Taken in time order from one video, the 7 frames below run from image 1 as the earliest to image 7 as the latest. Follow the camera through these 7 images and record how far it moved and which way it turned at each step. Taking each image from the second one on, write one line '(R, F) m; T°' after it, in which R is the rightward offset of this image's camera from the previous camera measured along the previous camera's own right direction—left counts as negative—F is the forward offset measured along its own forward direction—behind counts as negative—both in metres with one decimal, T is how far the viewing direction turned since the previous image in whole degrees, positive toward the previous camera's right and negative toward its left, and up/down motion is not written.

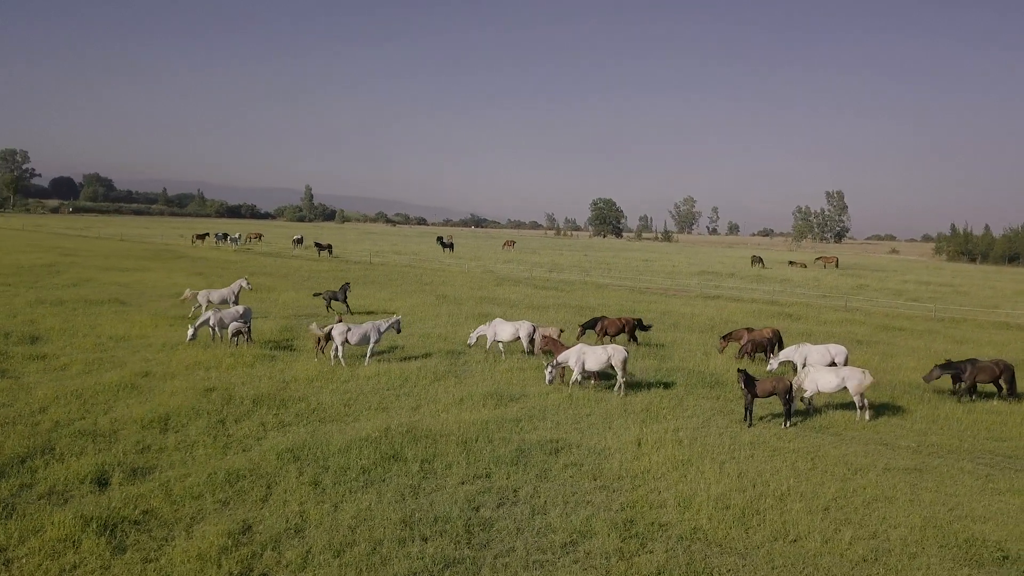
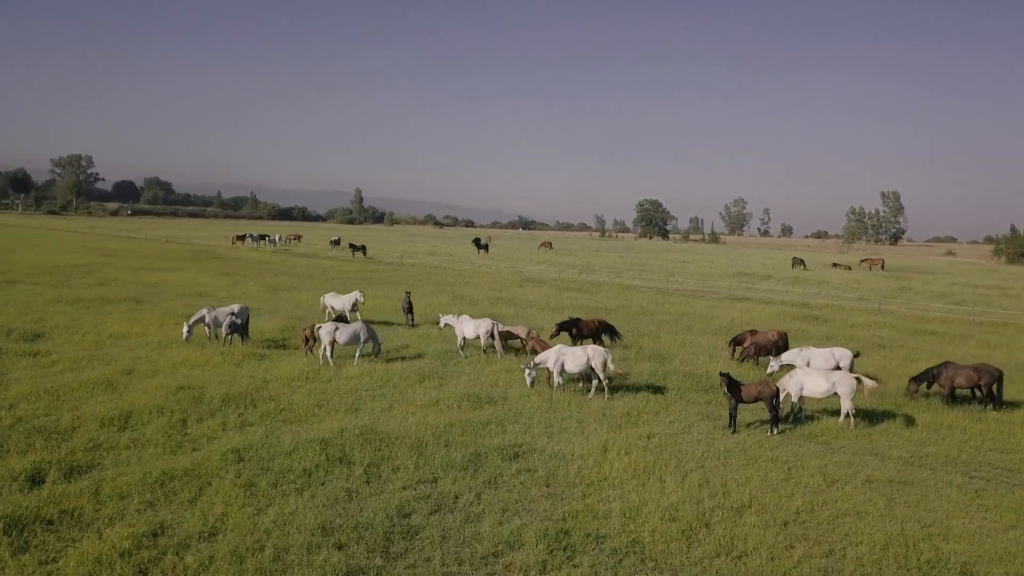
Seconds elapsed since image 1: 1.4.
(+1.0, +0.4) m; -4°
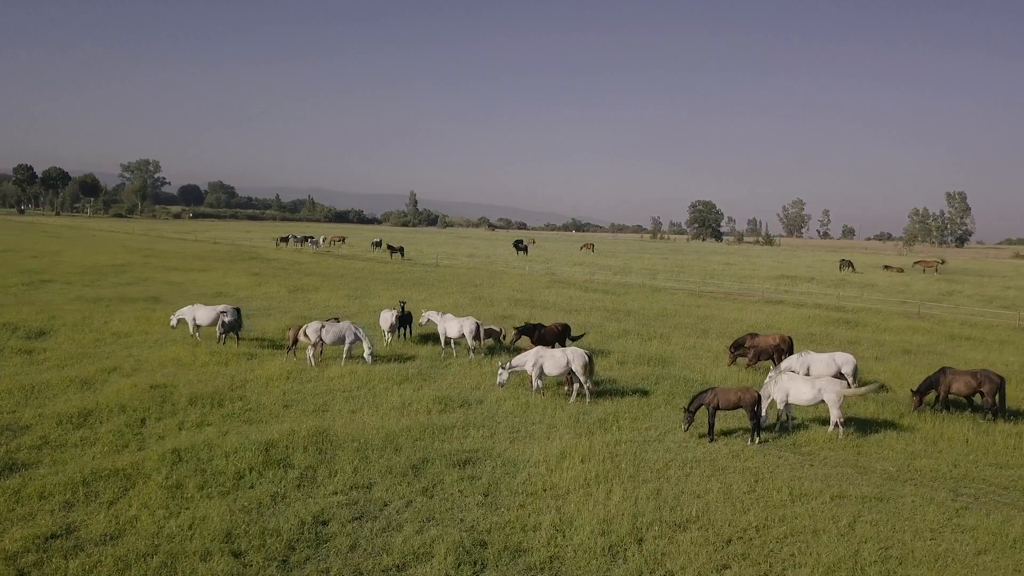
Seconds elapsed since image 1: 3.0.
(+1.1, +0.4) m; -4°
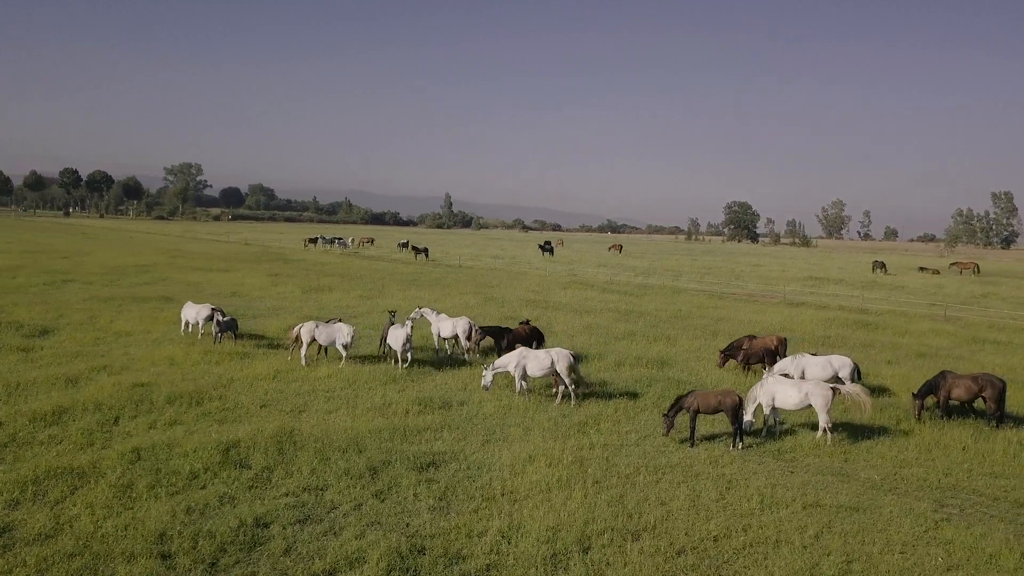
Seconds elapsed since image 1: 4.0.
(+0.7, +0.2) m; -3°
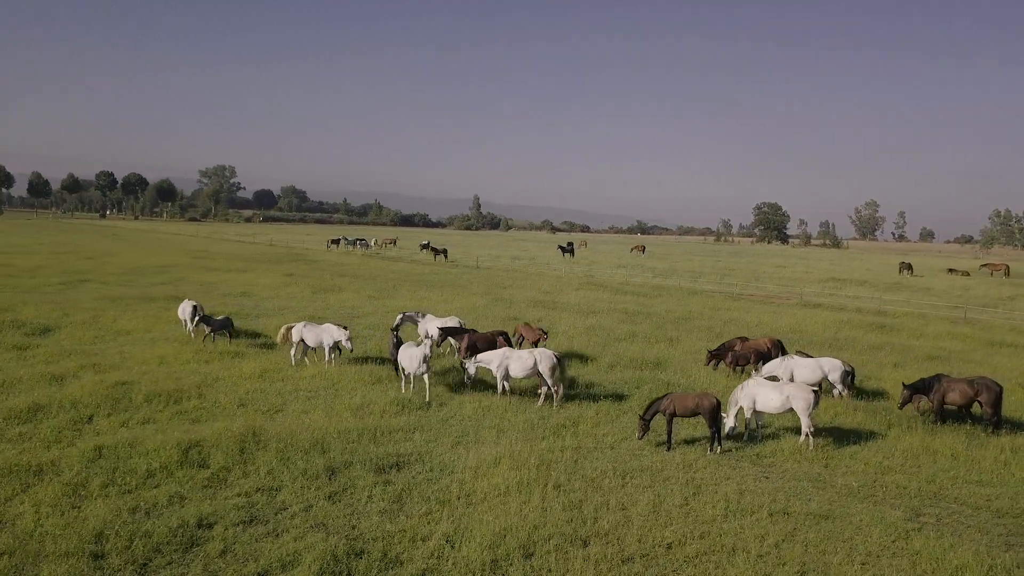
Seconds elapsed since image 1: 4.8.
(+0.7, +0.2) m; -2°
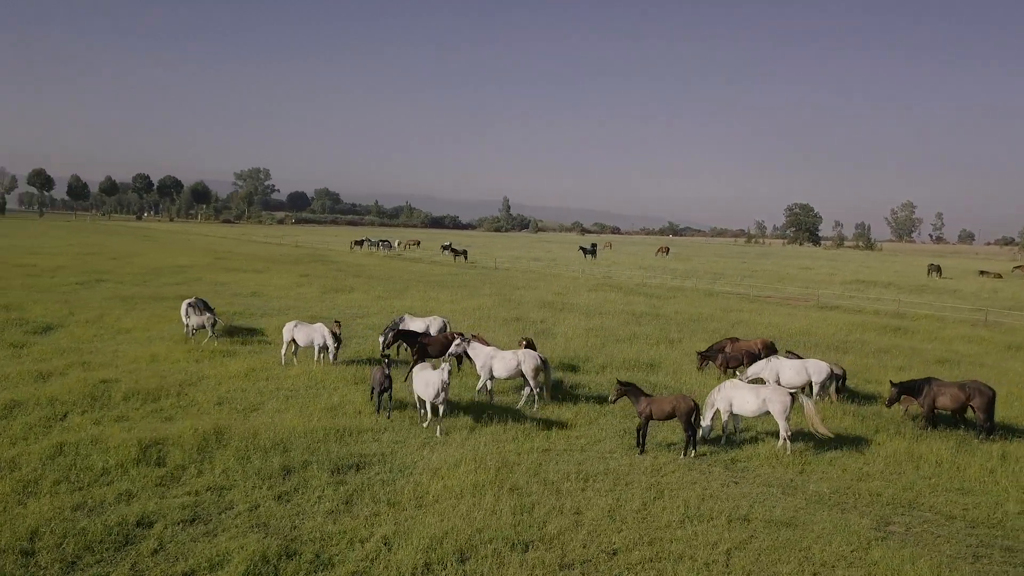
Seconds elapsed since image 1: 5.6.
(+0.7, +0.2) m; -2°
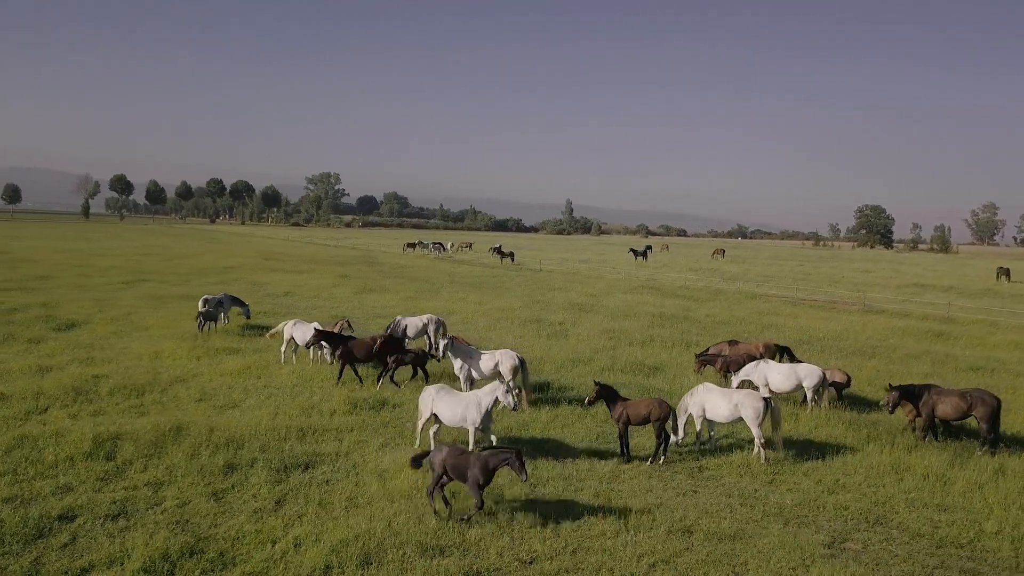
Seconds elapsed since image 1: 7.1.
(+1.1, +0.3) m; -5°
